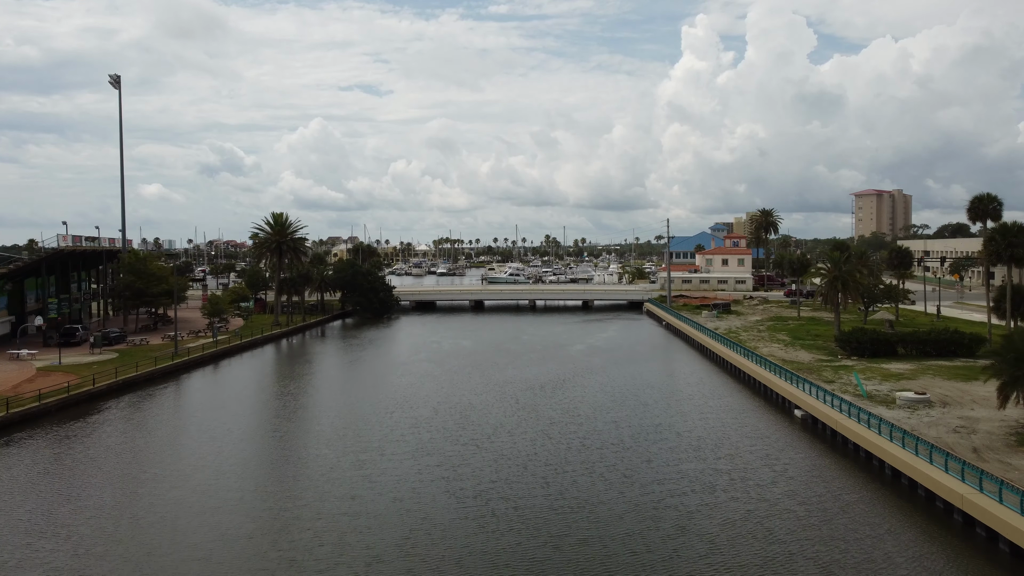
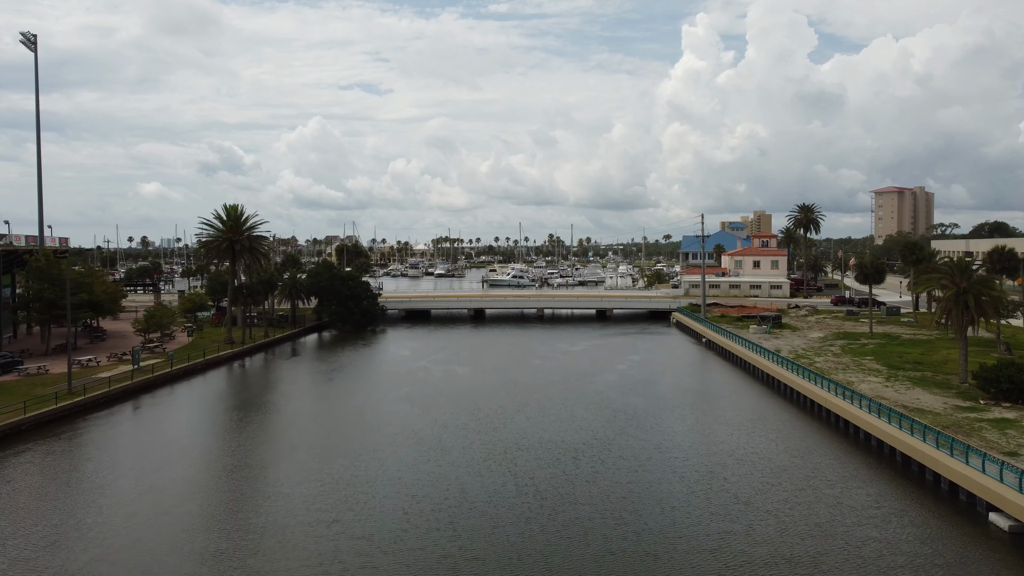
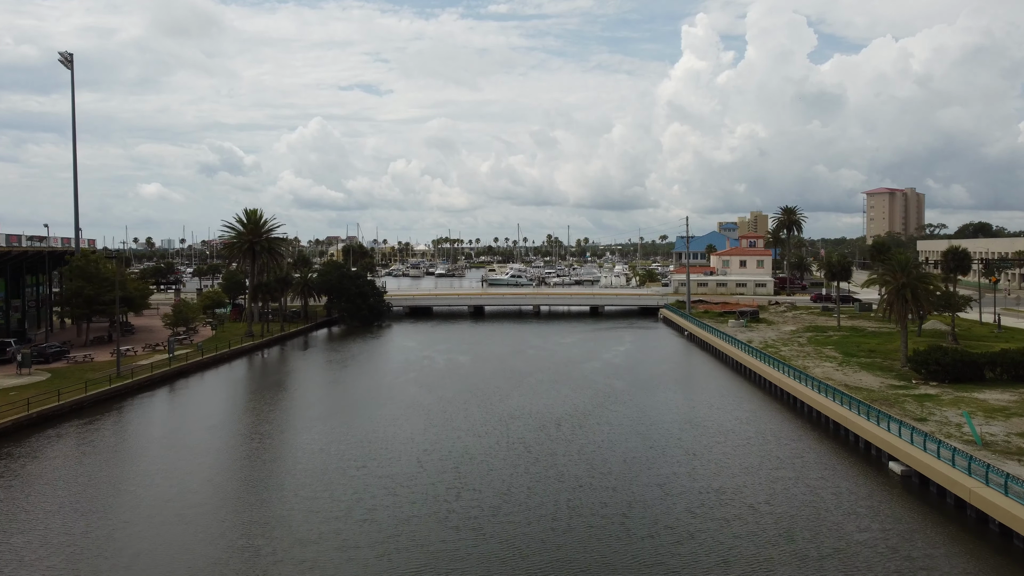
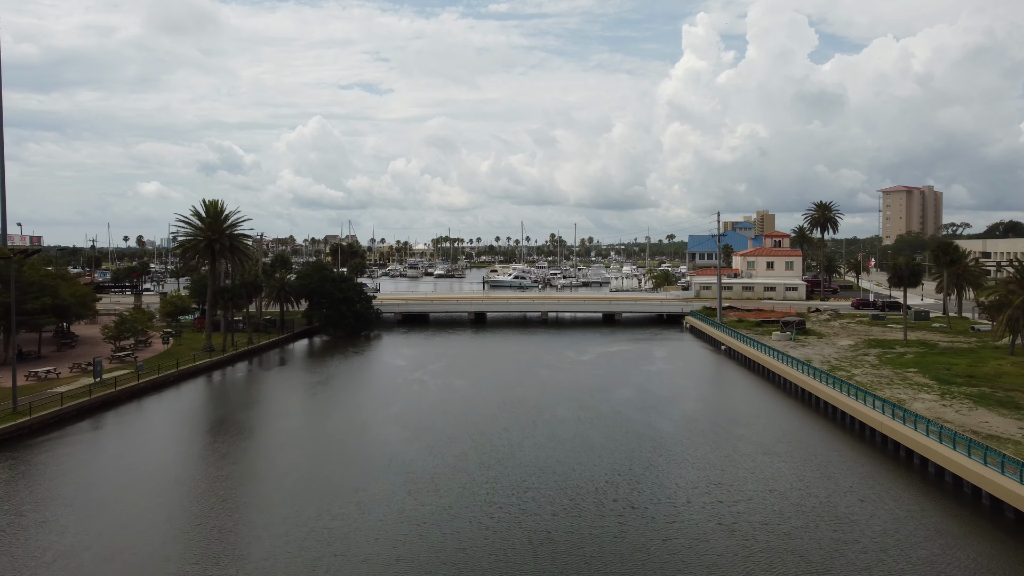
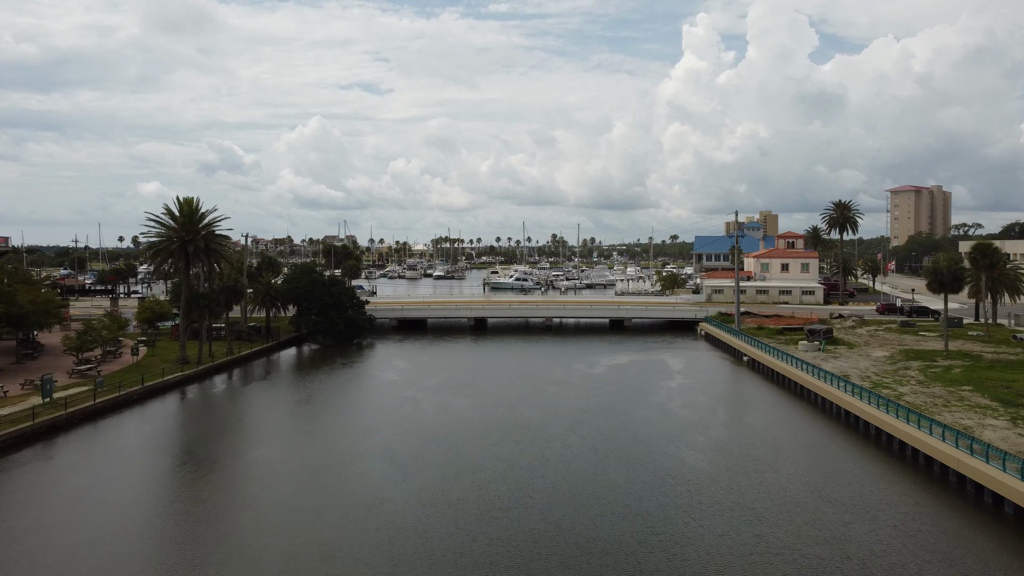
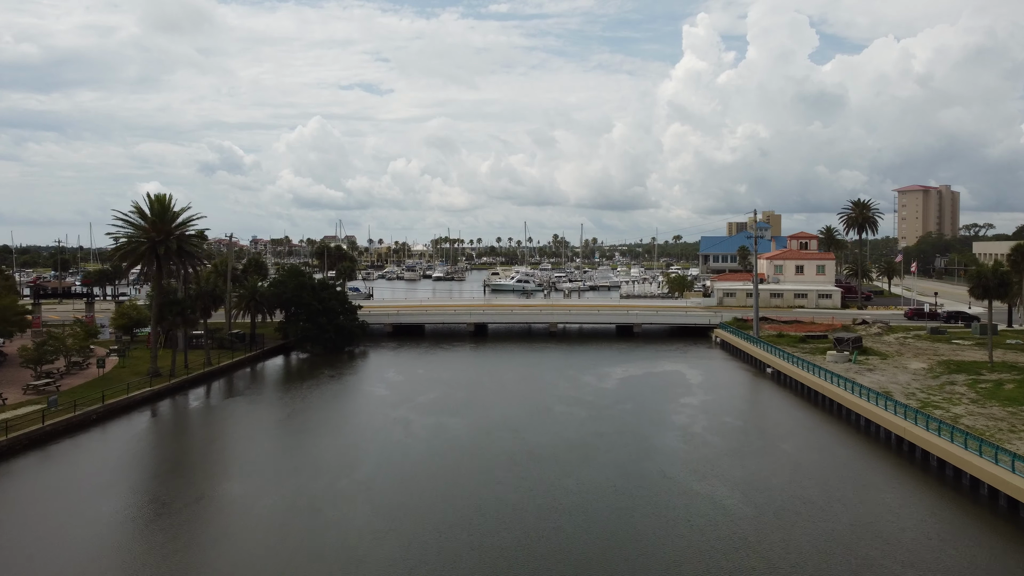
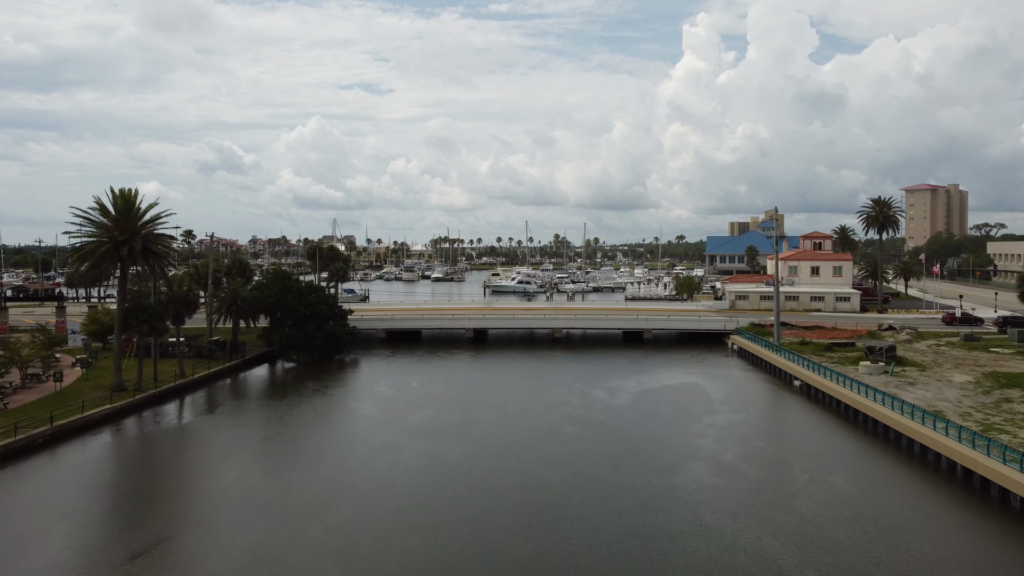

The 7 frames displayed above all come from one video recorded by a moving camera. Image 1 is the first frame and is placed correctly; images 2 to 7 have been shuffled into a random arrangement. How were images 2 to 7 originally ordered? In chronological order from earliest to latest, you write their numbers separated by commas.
3, 2, 4, 5, 6, 7
